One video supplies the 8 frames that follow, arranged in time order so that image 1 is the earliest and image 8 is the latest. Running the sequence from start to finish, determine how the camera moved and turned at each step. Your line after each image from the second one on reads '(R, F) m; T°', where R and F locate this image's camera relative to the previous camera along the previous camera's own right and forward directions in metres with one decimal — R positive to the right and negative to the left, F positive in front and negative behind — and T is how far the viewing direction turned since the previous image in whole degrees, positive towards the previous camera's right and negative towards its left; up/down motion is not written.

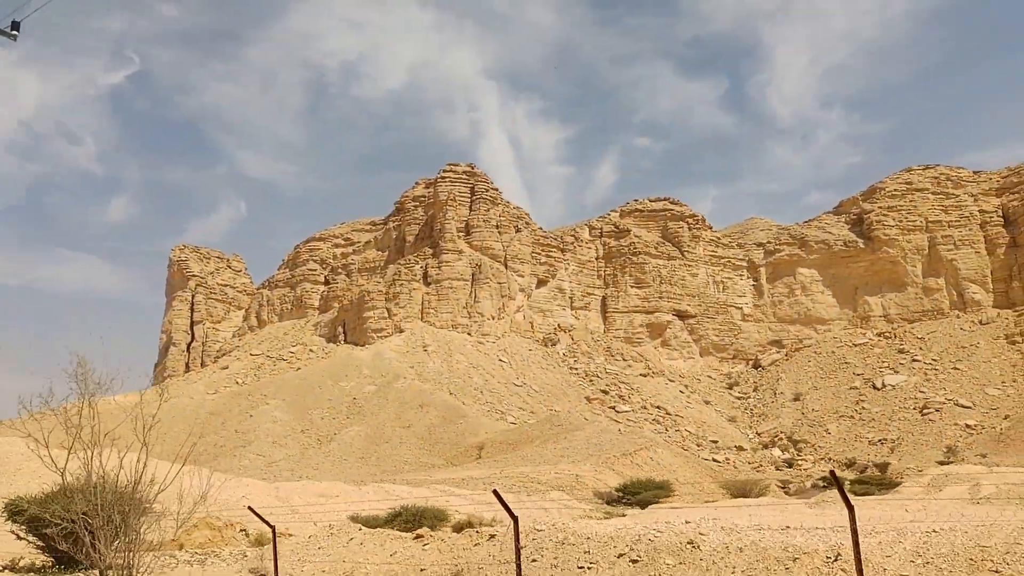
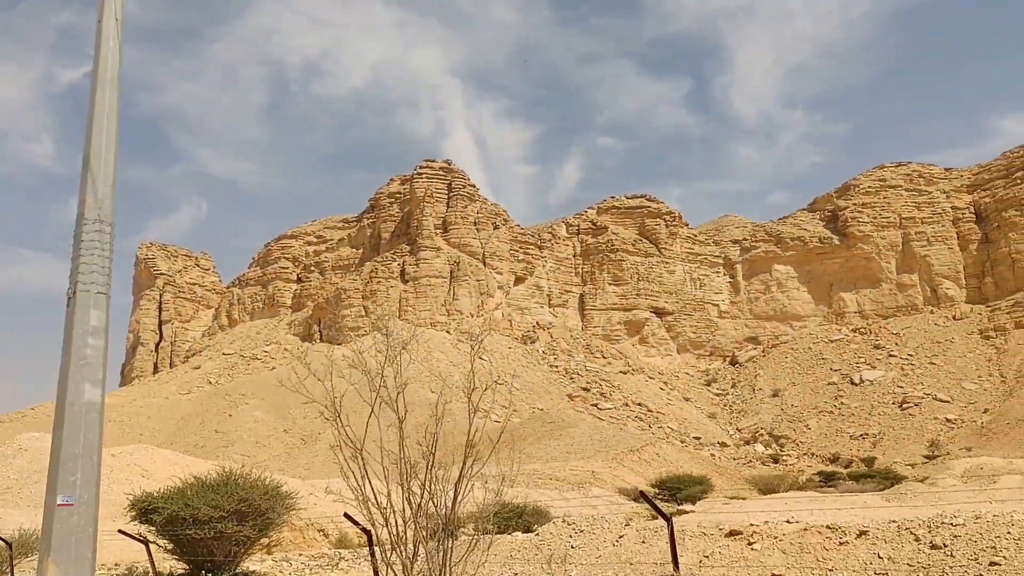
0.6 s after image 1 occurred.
(-0.6, +0.4) m; +2°
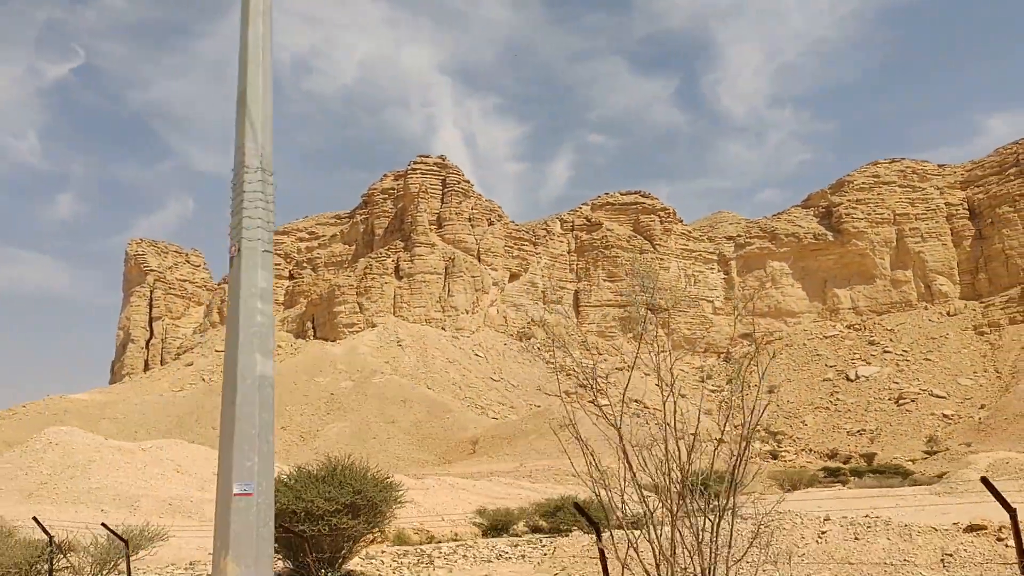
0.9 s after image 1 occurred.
(-0.3, +0.2) m; +1°
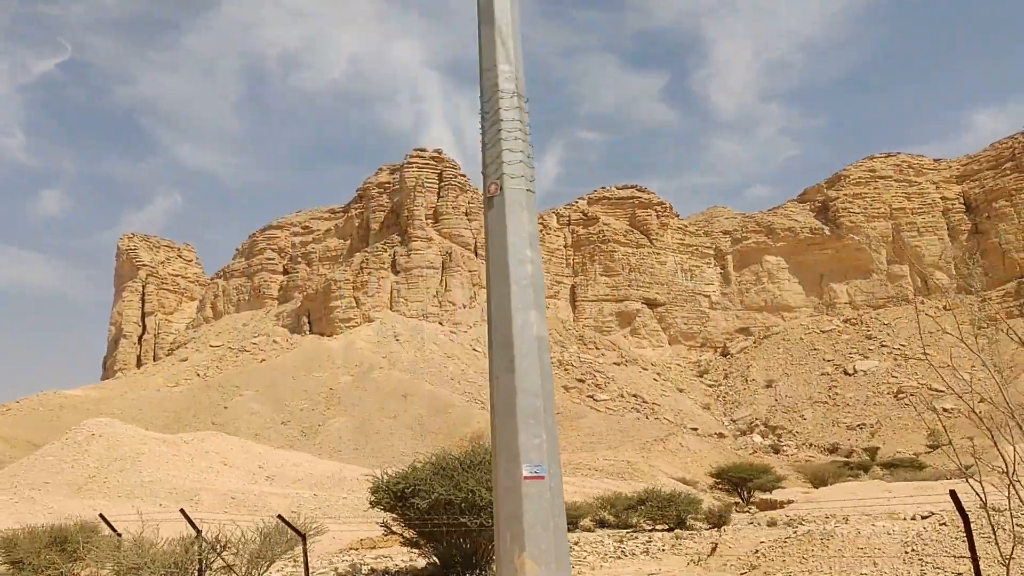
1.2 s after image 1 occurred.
(-0.3, +0.2) m; +1°
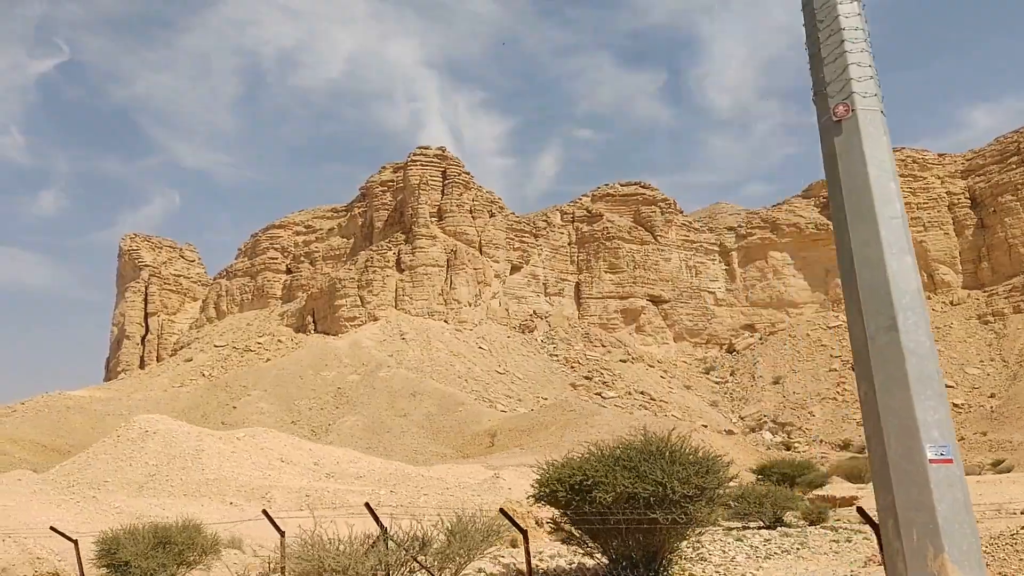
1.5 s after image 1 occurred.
(-0.3, +0.2) m; 0°
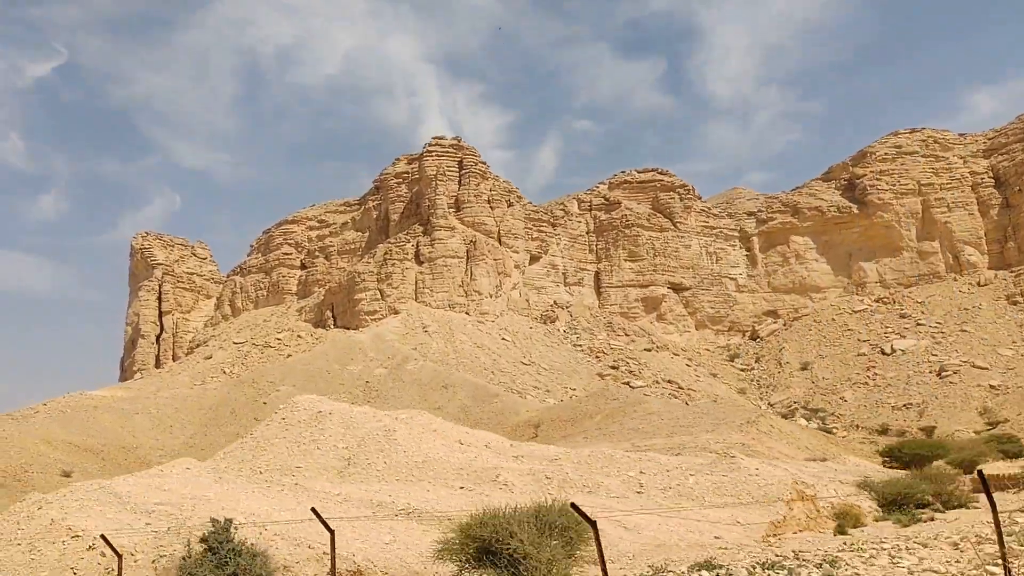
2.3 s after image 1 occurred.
(-0.8, +0.6) m; 0°
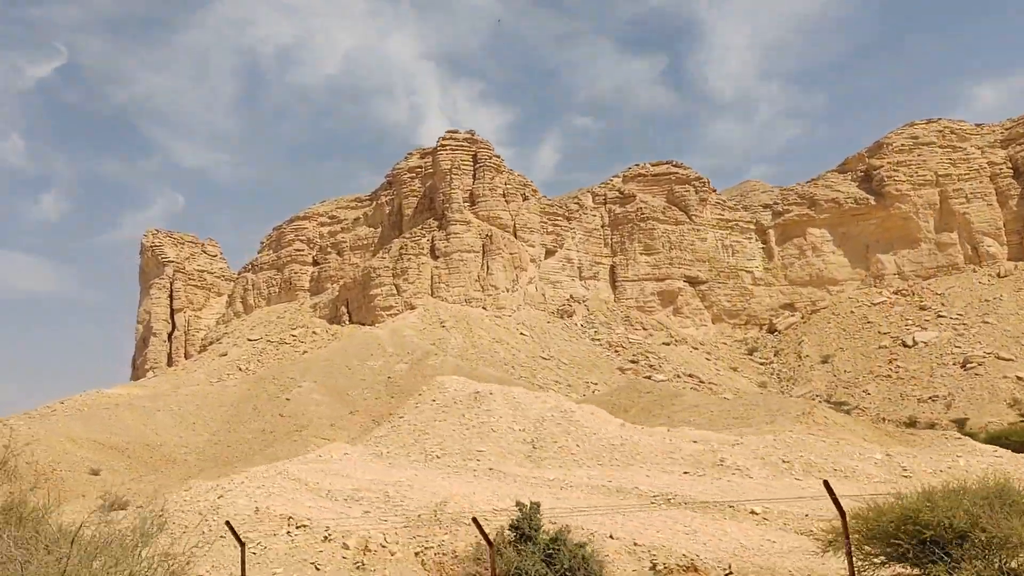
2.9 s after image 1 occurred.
(-0.6, +0.4) m; 0°
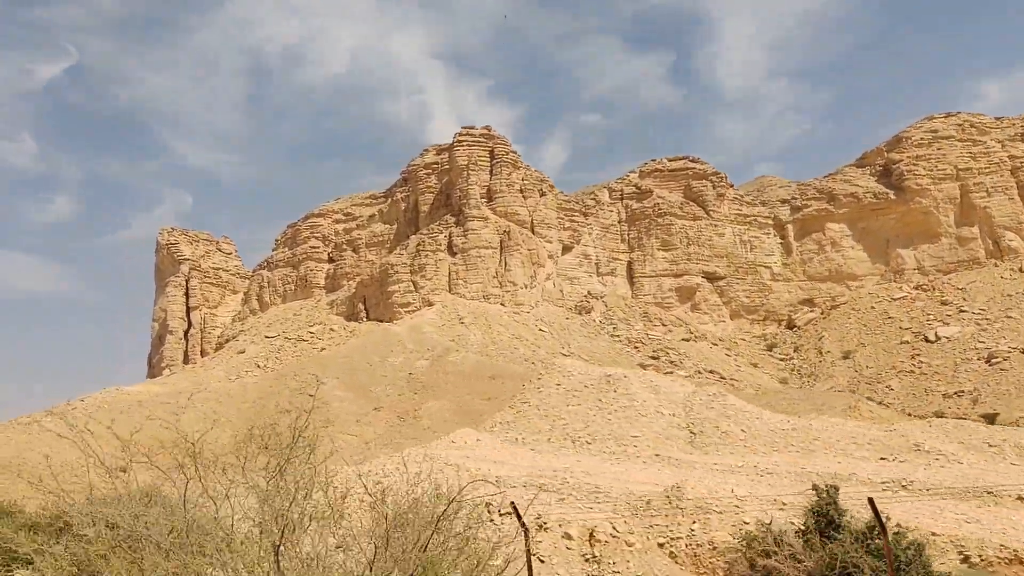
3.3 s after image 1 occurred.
(-0.4, +0.2) m; -1°
